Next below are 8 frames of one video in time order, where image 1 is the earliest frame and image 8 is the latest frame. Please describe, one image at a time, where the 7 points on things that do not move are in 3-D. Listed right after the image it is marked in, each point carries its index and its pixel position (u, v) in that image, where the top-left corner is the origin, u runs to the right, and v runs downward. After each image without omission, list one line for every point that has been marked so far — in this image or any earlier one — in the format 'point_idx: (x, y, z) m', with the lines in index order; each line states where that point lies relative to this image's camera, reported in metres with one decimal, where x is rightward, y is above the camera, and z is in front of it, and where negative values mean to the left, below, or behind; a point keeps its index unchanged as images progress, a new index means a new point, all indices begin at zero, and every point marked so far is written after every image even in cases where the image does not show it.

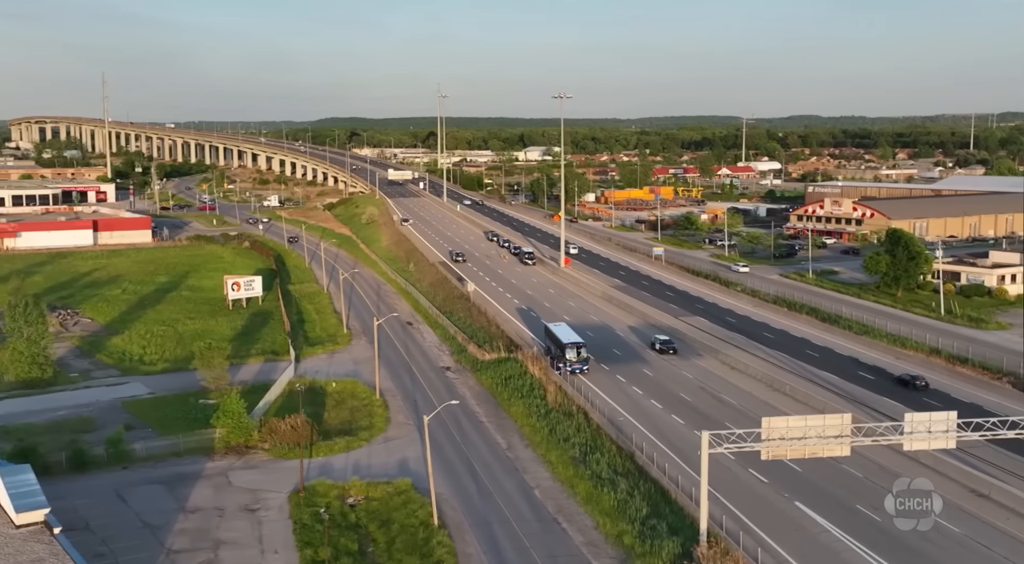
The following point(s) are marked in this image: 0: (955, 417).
0: (+8.1, -2.5, +19.4) m
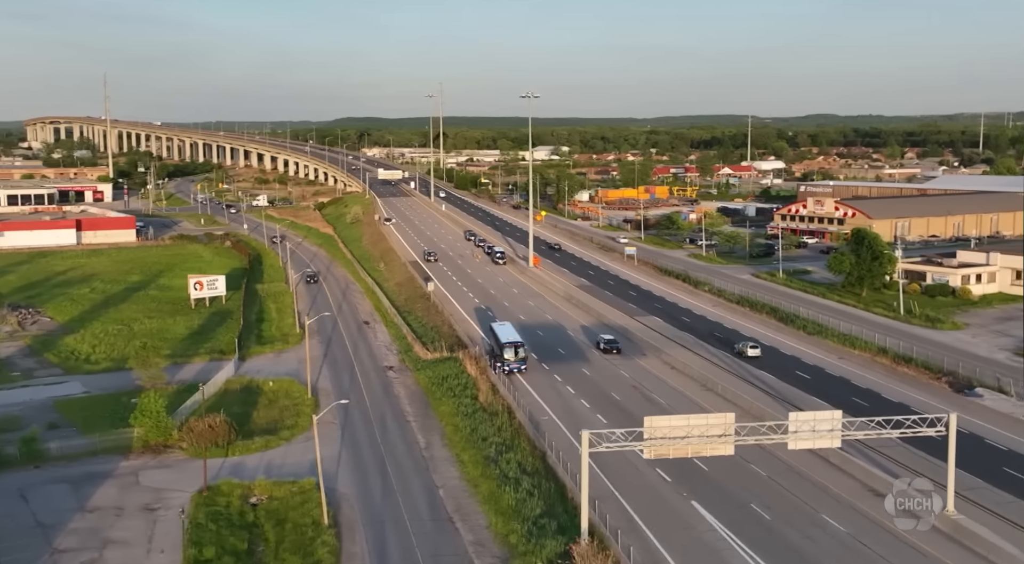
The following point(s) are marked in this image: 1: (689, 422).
0: (+6.0, -2.4, +19.3) m
1: (+3.2, -2.5, +18.8) m
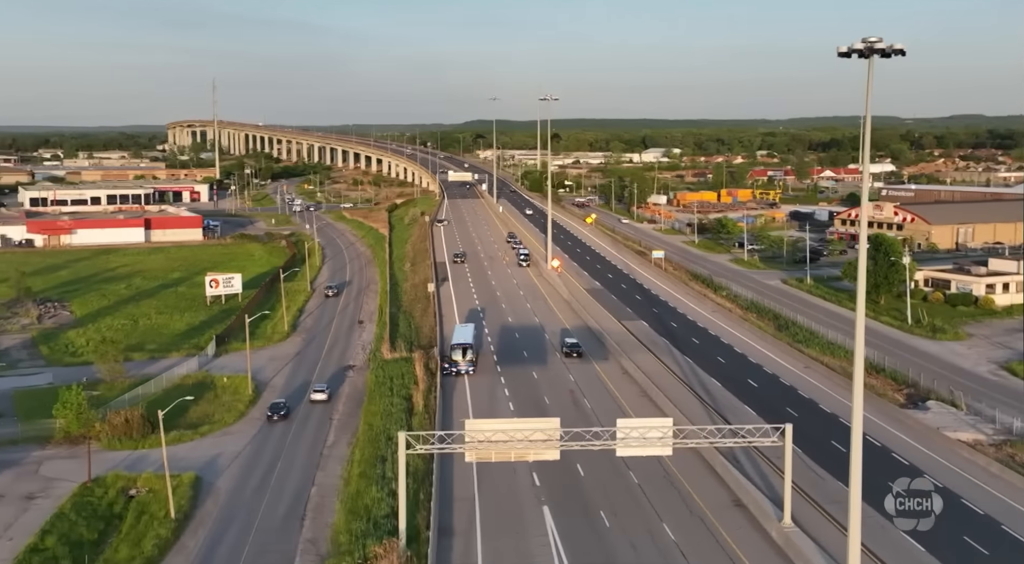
0: (+2.8, -2.5, +18.9) m
1: (0.0, -2.6, +18.6) m
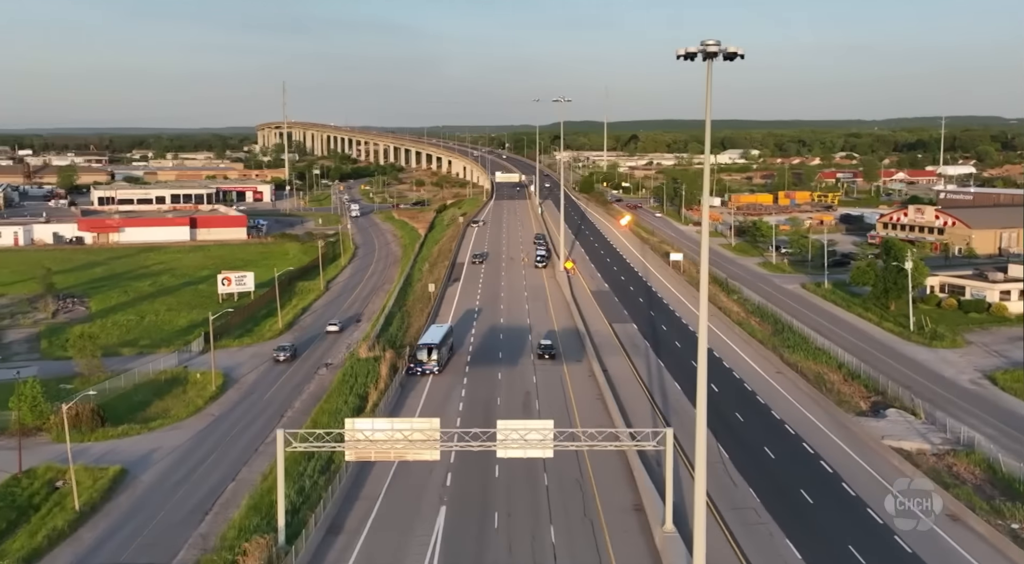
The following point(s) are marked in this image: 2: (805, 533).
0: (+0.7, -2.6, +18.9) m
1: (-2.2, -2.6, +18.7) m
2: (+5.6, -4.7, +19.9) m
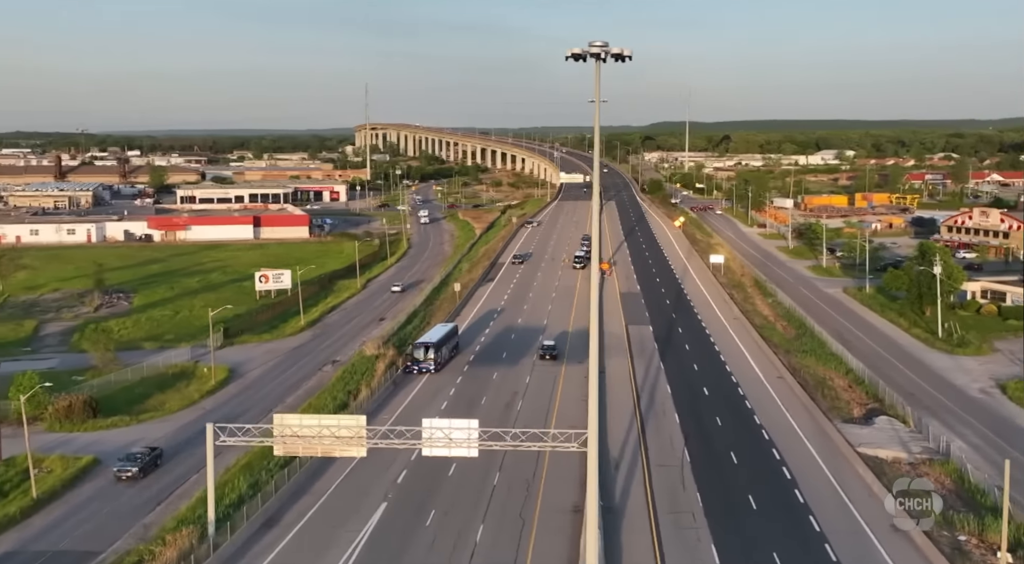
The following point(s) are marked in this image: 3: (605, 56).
0: (-0.7, -2.6, +19.0) m
1: (-3.5, -2.5, +19.1) m
2: (+4.3, -4.7, +19.6) m
3: (+1.3, +3.3, +15.1) m
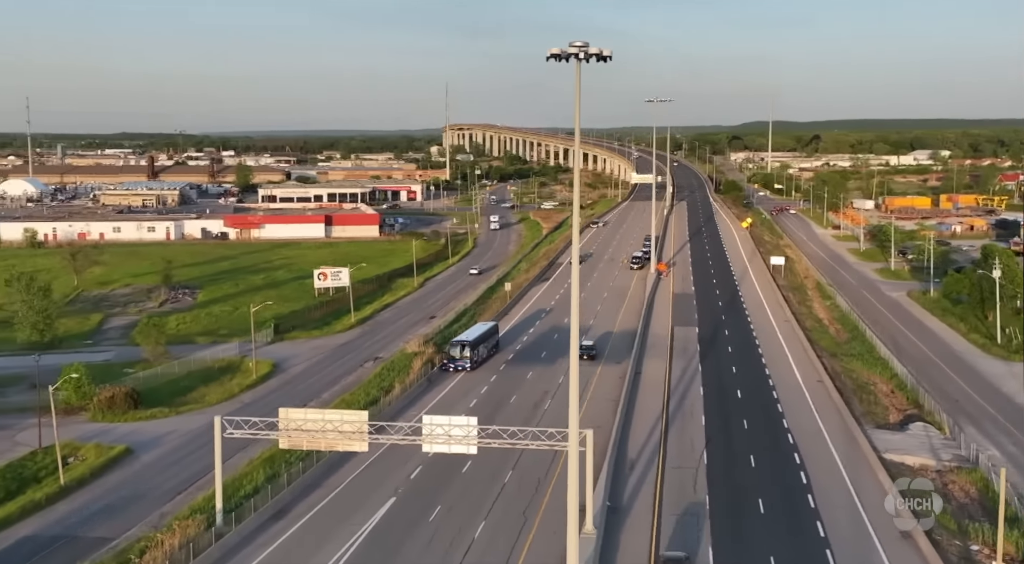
0: (-0.7, -2.6, +19.2) m
1: (-3.5, -2.5, +19.5) m
2: (+4.3, -4.8, +19.5) m
3: (+1.0, +3.3, +15.1) m
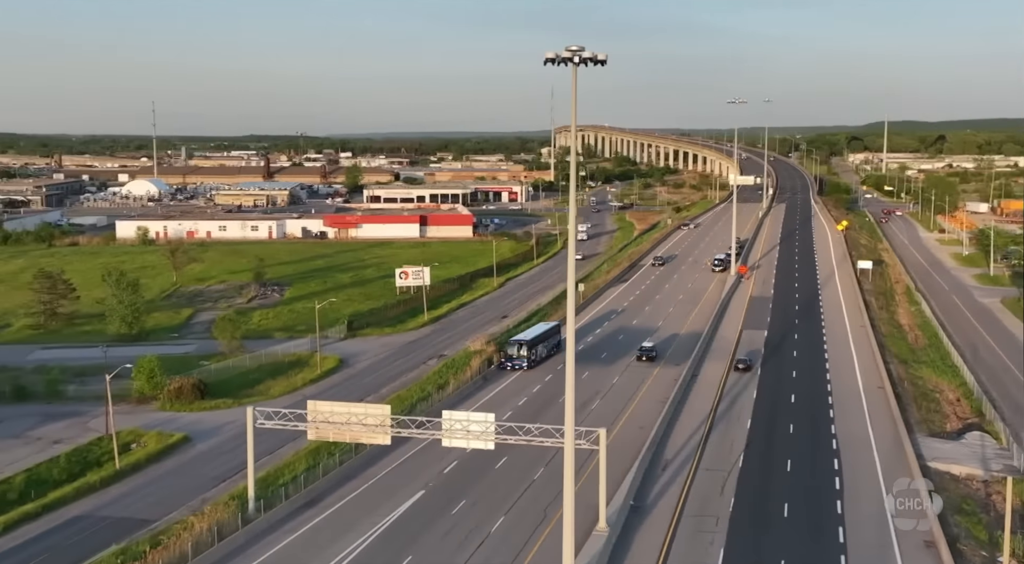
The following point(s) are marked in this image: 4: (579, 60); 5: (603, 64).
0: (-0.4, -2.5, +19.6) m
1: (-3.2, -2.4, +20.2) m
2: (+4.6, -4.8, +19.4) m
3: (+1.0, +3.3, +15.4) m
4: (+1.0, +3.2, +15.3) m
5: (+1.4, +3.2, +15.4) m
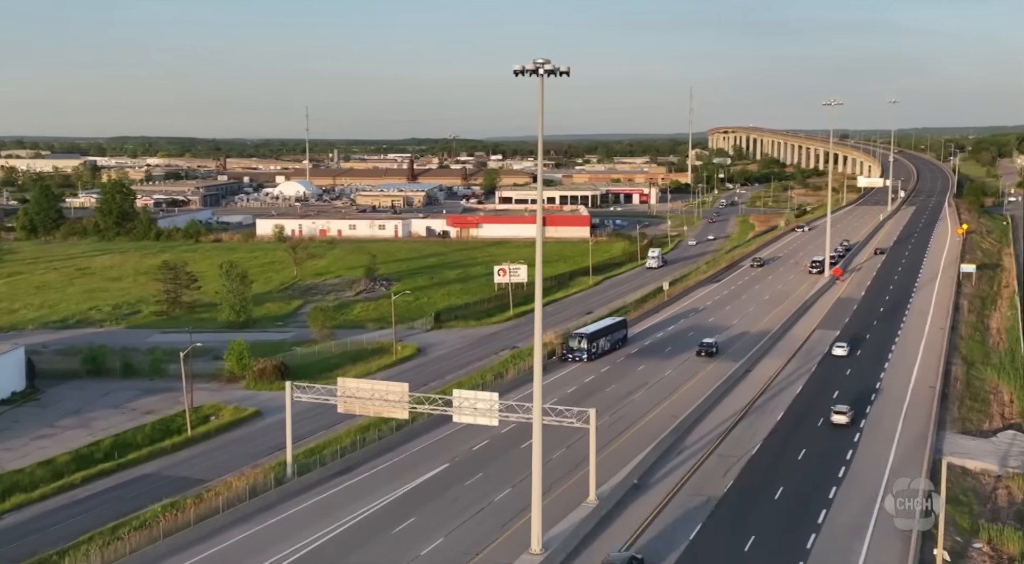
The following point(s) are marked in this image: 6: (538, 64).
0: (-0.3, -2.4, +21.6) m
1: (-3.0, -2.2, +22.6) m
2: (+4.5, -4.7, +20.8) m
3: (+0.6, +3.4, +17.3) m
4: (+0.5, +3.4, +17.2) m
5: (+1.0, +3.4, +17.2) m
6: (+0.5, +3.5, +17.2) m
